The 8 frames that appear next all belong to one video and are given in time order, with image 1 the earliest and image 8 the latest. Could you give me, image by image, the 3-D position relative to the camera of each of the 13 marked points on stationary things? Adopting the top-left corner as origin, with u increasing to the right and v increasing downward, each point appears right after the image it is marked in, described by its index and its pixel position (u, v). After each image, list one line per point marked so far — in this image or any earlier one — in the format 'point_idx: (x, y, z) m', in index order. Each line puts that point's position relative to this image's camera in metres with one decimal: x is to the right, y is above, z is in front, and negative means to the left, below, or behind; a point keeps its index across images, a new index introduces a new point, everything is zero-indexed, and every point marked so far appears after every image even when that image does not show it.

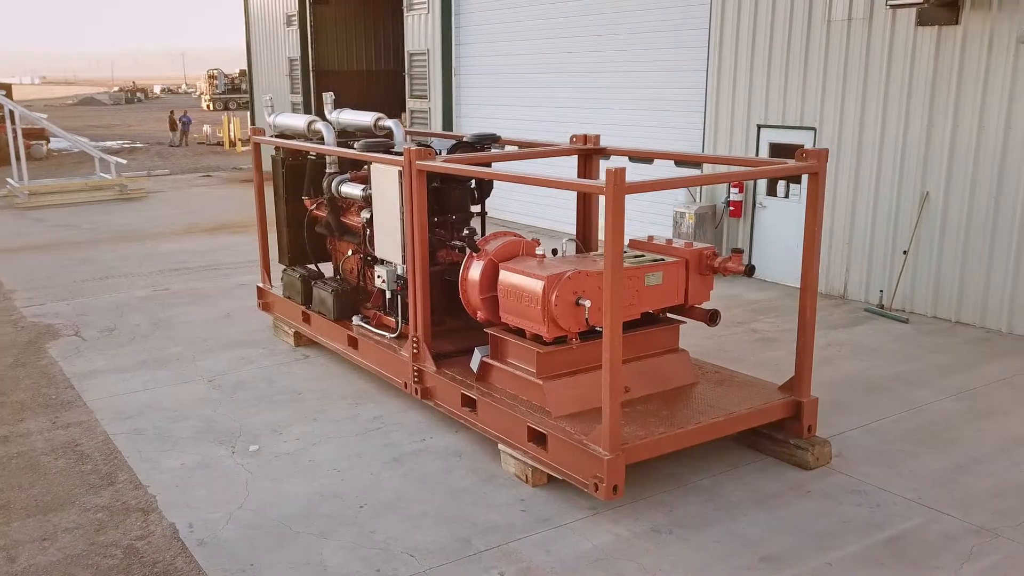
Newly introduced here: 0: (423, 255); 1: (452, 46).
0: (-0.5, +0.2, +4.5) m
1: (-0.9, +3.7, +13.3) m
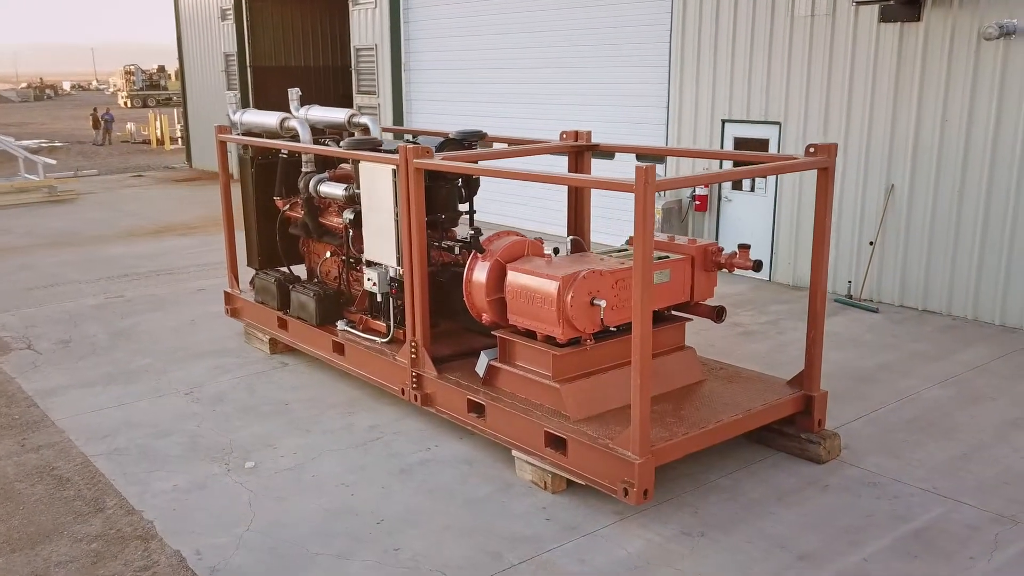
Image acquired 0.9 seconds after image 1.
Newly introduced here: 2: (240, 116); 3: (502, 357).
0: (-0.5, +0.2, +4.4) m
1: (-1.7, +3.8, +13.0) m
2: (-2.0, +1.3, +6.2) m
3: (0.0, -0.3, +4.2) m
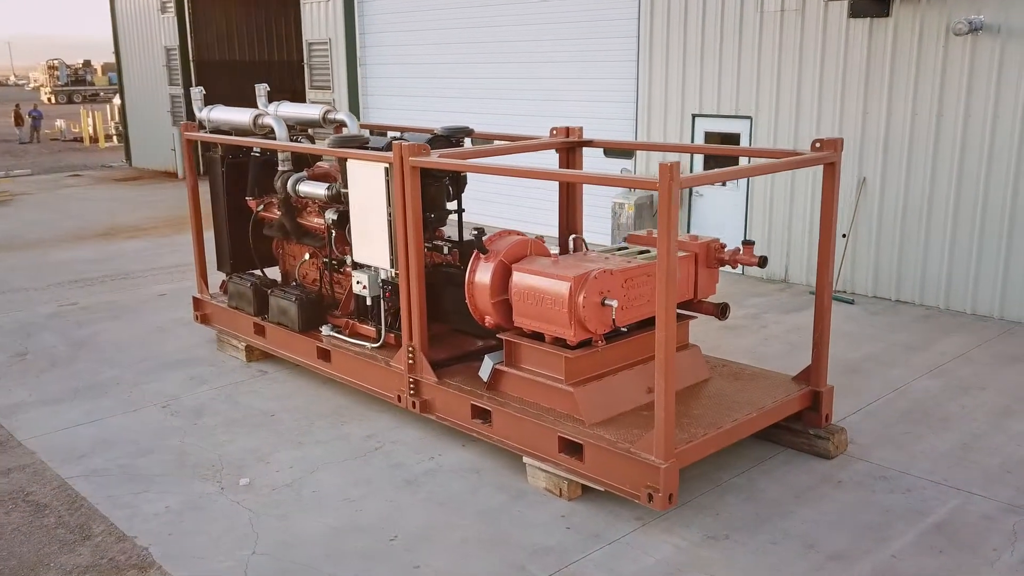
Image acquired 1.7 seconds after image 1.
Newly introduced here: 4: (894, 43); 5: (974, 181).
0: (-0.5, +0.1, +4.3) m
1: (-2.4, +3.8, +12.7) m
2: (-2.1, +1.2, +6.0) m
3: (0.0, -0.3, +4.1) m
4: (+3.0, +1.9, +6.7) m
5: (+3.5, +0.8, +6.4) m
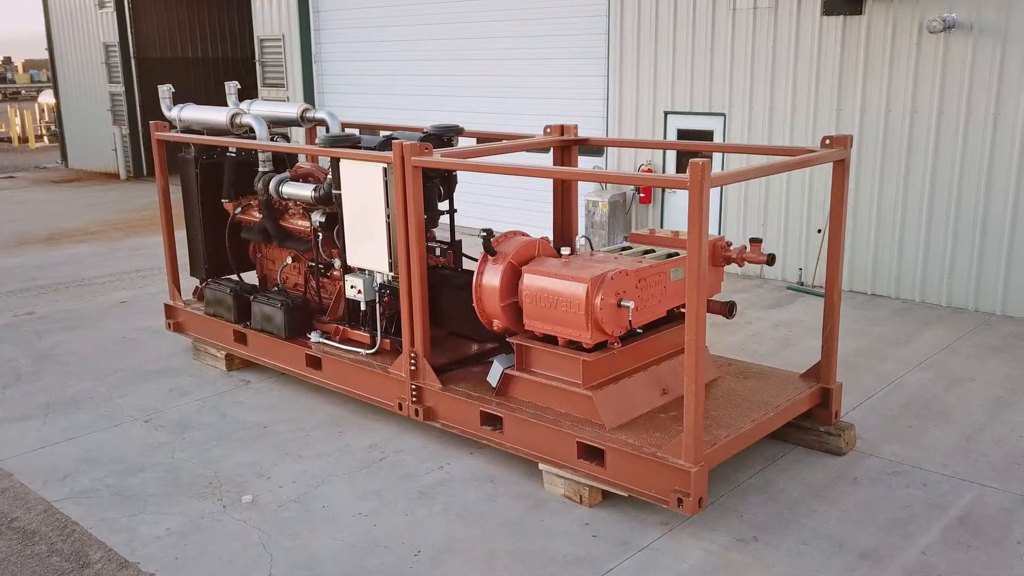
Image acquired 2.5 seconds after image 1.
0: (-0.4, +0.1, +4.1) m
1: (-3.0, +3.7, +12.5) m
2: (-2.2, +1.2, +5.7) m
3: (0.0, -0.4, +3.9) m
4: (+2.8, +2.0, +6.8) m
5: (+3.3, +0.9, +6.5) m
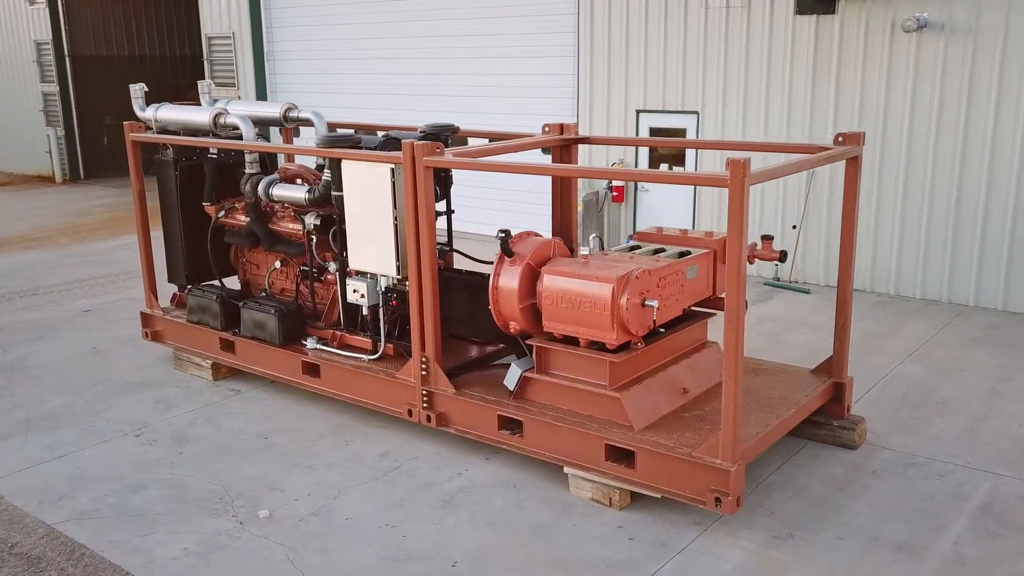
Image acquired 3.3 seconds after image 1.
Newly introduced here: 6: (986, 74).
0: (-0.4, +0.1, +4.0) m
1: (-3.5, +3.7, +12.2) m
2: (-2.3, +1.1, +5.5) m
3: (+0.1, -0.4, +3.9) m
4: (+2.7, +2.0, +7.0) m
5: (+3.2, +0.9, +6.7) m
6: (+3.5, +1.6, +6.3) m
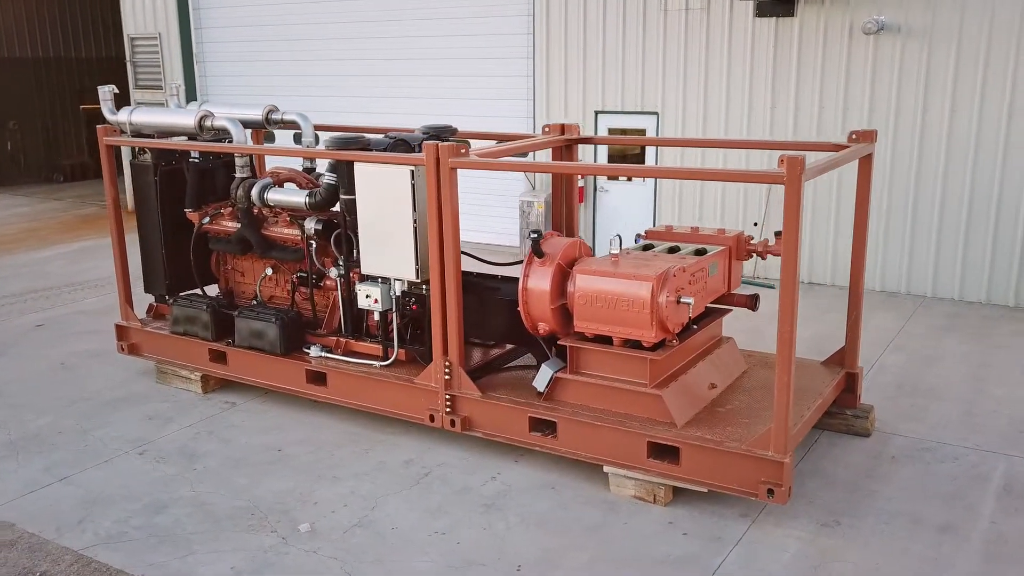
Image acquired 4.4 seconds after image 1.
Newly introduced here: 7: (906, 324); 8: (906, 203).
0: (-0.3, +0.1, +4.0) m
1: (-4.3, +3.5, +11.7) m
2: (-2.3, +1.1, +5.2) m
3: (+0.2, -0.4, +3.9) m
4: (+2.4, +2.1, +7.2) m
5: (+3.0, +1.0, +7.0) m
6: (+3.4, +1.7, +6.7) m
7: (+2.9, -0.3, +6.2) m
8: (+3.2, +0.7, +6.9) m
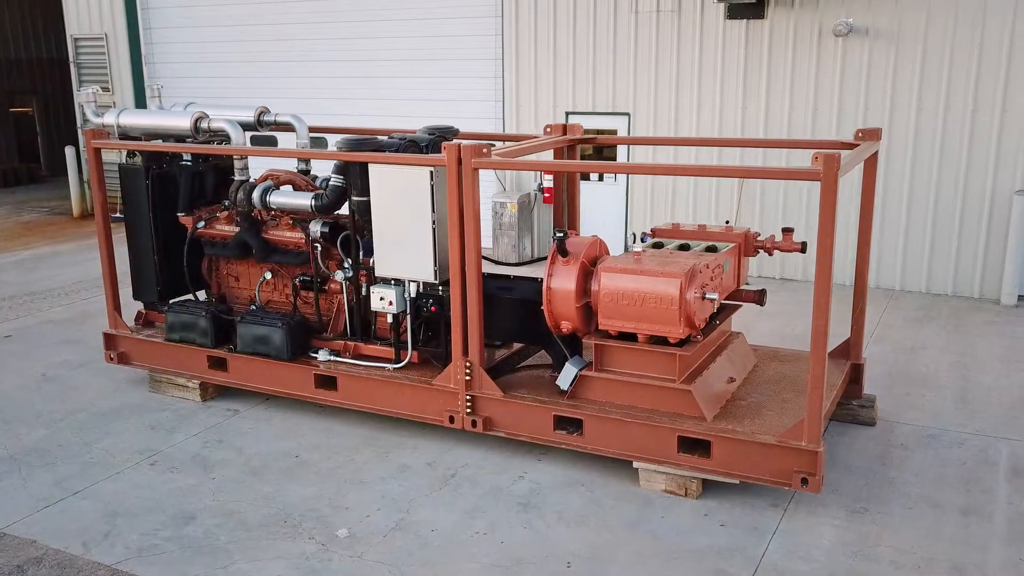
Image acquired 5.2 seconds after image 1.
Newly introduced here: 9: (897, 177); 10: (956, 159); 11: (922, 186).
0: (-0.2, +0.1, +4.0) m
1: (-4.8, +3.4, +11.4) m
2: (-2.4, +1.0, +5.1) m
3: (+0.4, -0.4, +3.9) m
4: (+2.2, +2.1, +7.4) m
5: (+2.9, +1.0, +7.2) m
6: (+3.2, +1.7, +6.9) m
7: (+2.8, -0.2, +6.4) m
8: (+3.1, +0.7, +7.2) m
9: (+3.2, +0.9, +7.1) m
10: (+3.6, +1.0, +6.9) m
11: (+3.4, +0.8, +7.1) m
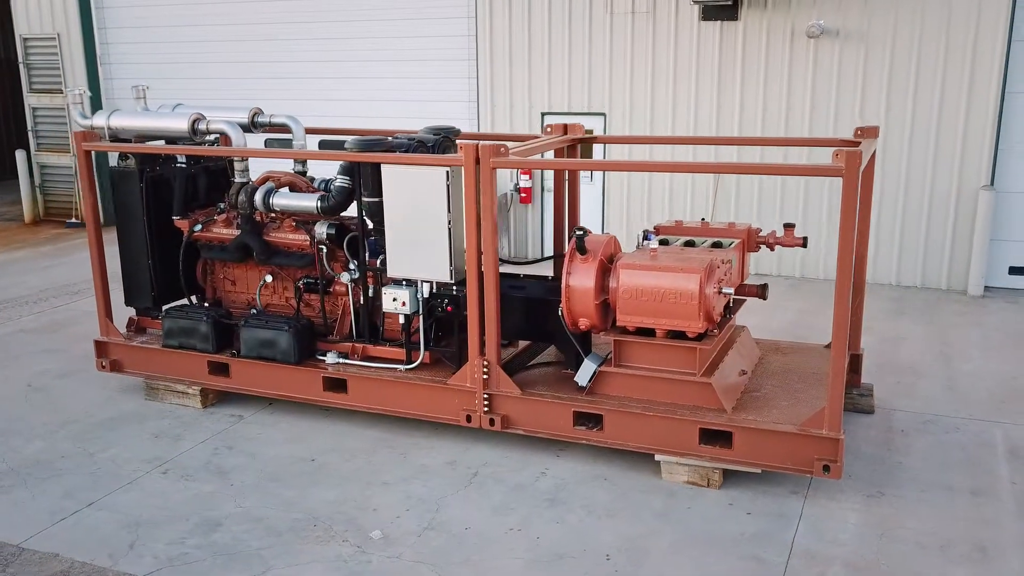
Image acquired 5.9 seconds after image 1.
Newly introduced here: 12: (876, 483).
0: (-0.1, +0.1, +4.0) m
1: (-5.3, +3.4, +11.2) m
2: (-2.4, +1.0, +5.0) m
3: (+0.4, -0.3, +4.0) m
4: (+2.1, +2.2, +7.6) m
5: (+2.7, +1.1, +7.4) m
6: (+3.1, +1.8, +7.2) m
7: (+2.7, -0.2, +6.6) m
8: (+2.9, +0.8, +7.4) m
9: (+3.1, +1.0, +7.3) m
10: (+3.5, +1.1, +7.2) m
11: (+3.3, +0.9, +7.3) m
12: (+1.6, -0.9, +3.7) m
